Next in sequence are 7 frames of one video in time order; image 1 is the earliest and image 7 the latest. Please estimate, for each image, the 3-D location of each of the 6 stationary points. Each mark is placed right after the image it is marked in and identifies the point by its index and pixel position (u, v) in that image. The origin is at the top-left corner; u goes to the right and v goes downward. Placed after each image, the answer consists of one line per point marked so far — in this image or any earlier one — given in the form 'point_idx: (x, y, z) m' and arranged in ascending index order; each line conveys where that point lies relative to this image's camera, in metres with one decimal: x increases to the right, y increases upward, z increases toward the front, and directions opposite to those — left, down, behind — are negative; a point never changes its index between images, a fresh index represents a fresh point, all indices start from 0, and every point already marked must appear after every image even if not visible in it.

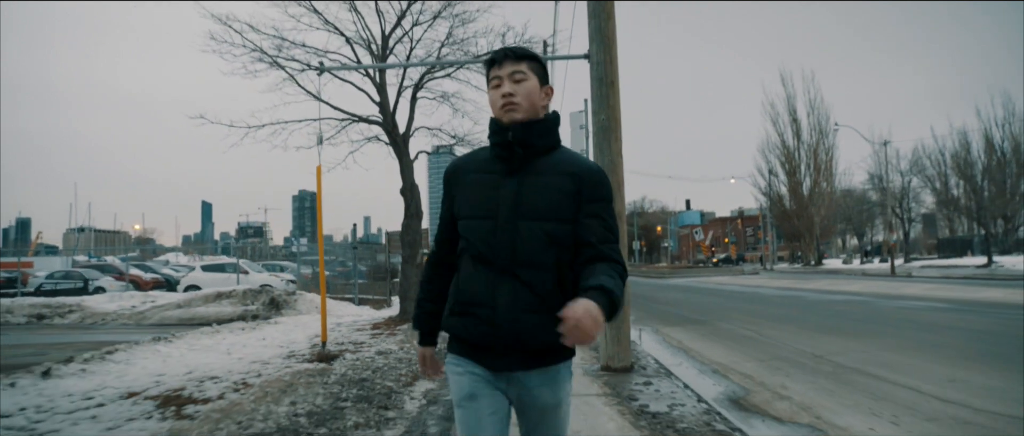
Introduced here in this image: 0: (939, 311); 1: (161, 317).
0: (+10.2, -2.2, +15.4) m
1: (-8.7, -2.4, +16.1) m
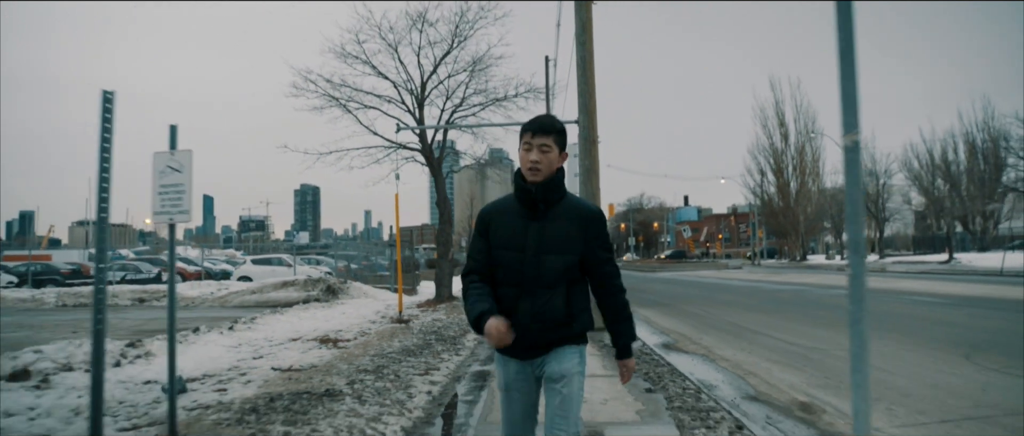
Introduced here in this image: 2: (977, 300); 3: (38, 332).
0: (+10.5, -2.3, +19.5) m
1: (-8.4, -2.5, +20.2) m
2: (+12.8, -2.3, +17.9) m
3: (-9.8, -2.3, +13.4) m
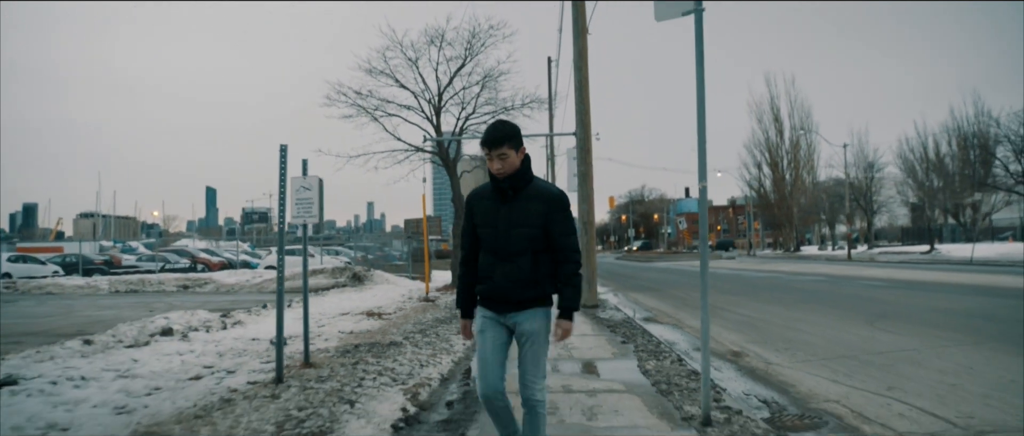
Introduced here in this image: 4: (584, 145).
0: (+10.7, -2.2, +22.0) m
1: (-8.2, -2.4, +22.7) m
2: (+13.0, -2.1, +20.3) m
3: (-9.6, -2.3, +15.9) m
4: (+1.6, +1.6, +14.5) m
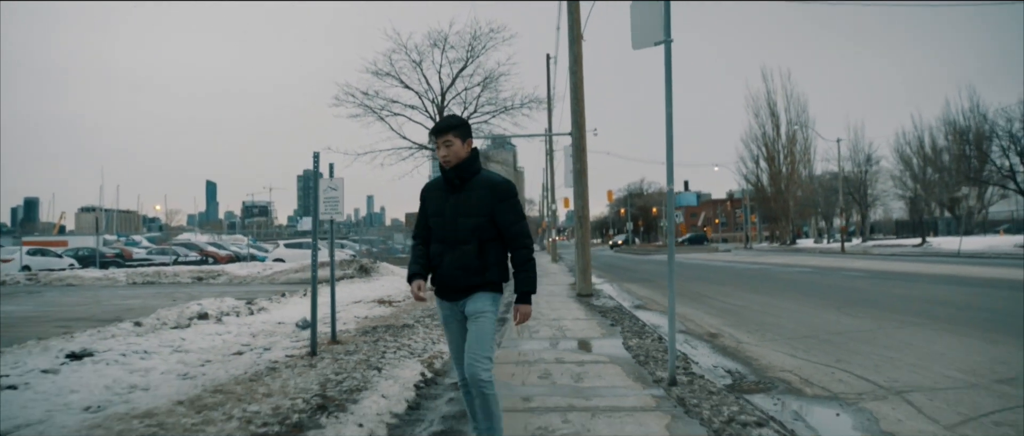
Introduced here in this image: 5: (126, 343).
0: (+10.7, -1.9, +23.0) m
1: (-8.2, -2.2, +23.7) m
2: (+13.0, -1.9, +21.3) m
3: (-9.6, -2.1, +17.0) m
4: (+1.6, +1.7, +15.5) m
5: (-4.5, -1.5, +7.7) m
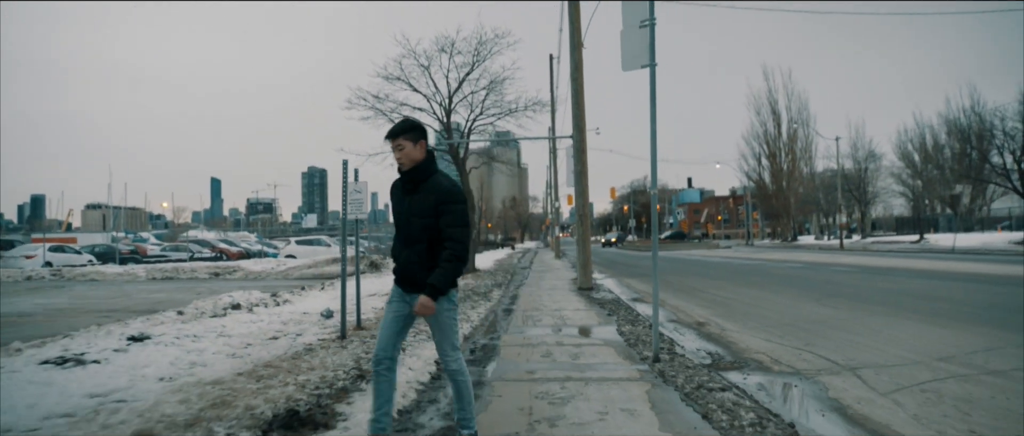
0: (+10.9, -1.9, +23.9) m
1: (-8.0, -2.1, +24.7) m
2: (+13.2, -1.8, +22.2) m
3: (-9.4, -2.1, +18.0) m
4: (+1.7, +1.8, +16.4) m
5: (-4.4, -1.5, +8.7) m
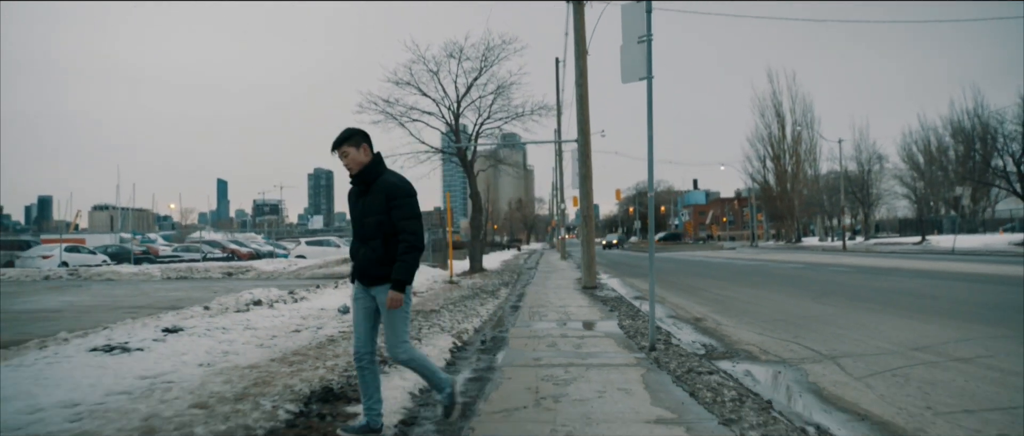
0: (+11.1, -1.9, +24.4) m
1: (-7.8, -2.1, +25.4) m
2: (+13.4, -1.9, +22.7) m
3: (-9.3, -2.1, +18.6) m
4: (+1.9, +1.8, +17.0) m
5: (-4.3, -1.5, +9.3) m
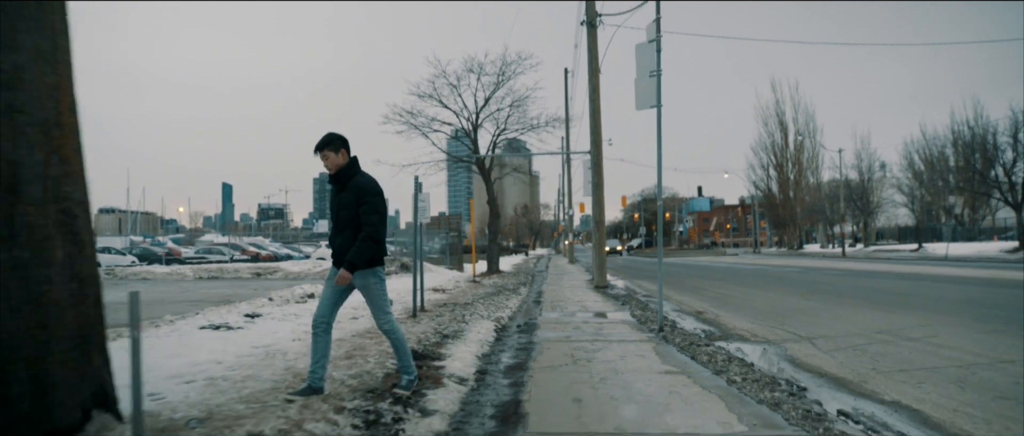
0: (+11.6, -2.2, +25.8) m
1: (-7.2, -2.3, +26.9) m
2: (+13.9, -2.1, +24.1) m
3: (-8.8, -2.2, +20.2) m
4: (+2.4, +1.6, +18.5) m
5: (-3.9, -1.5, +10.8) m
